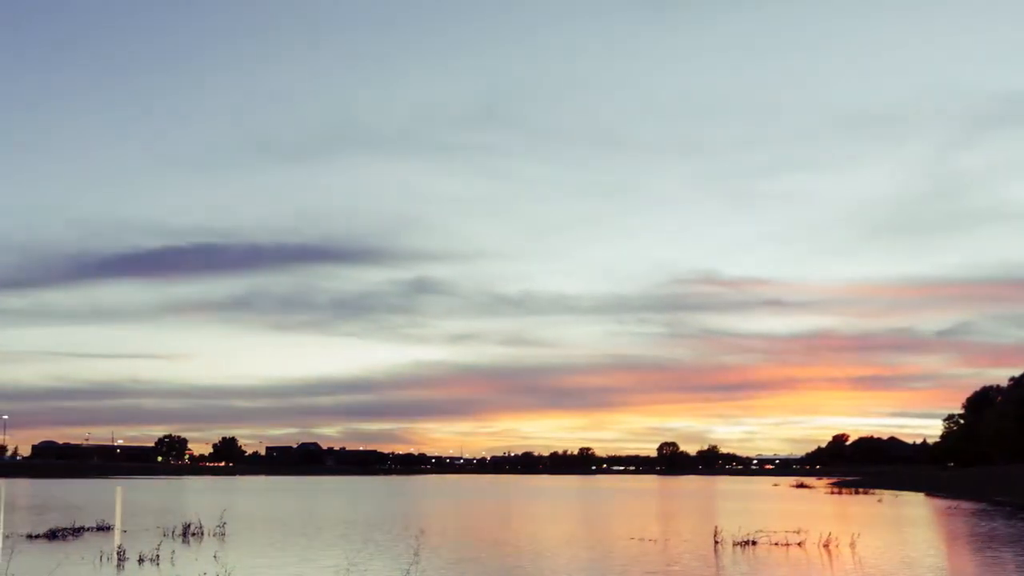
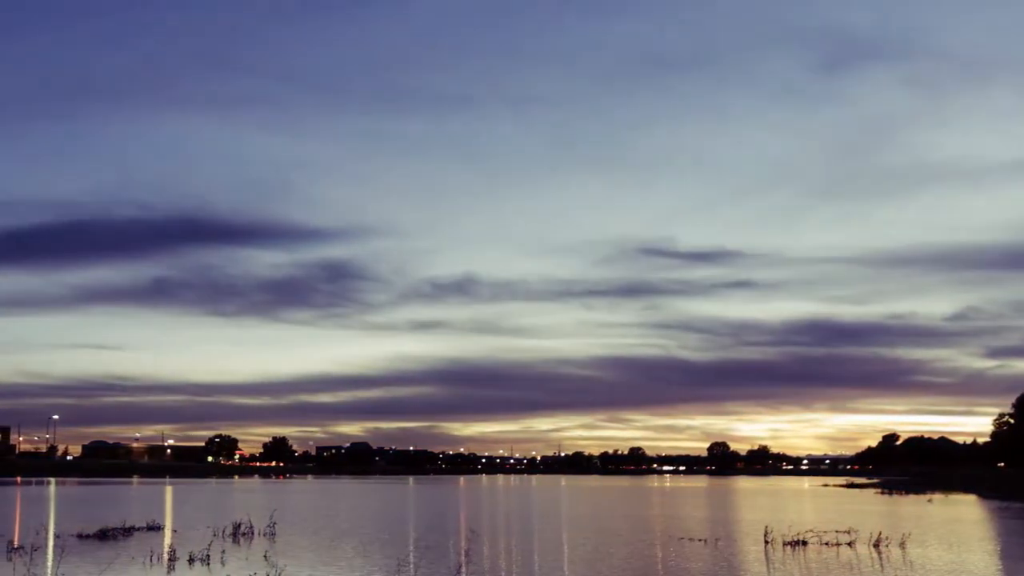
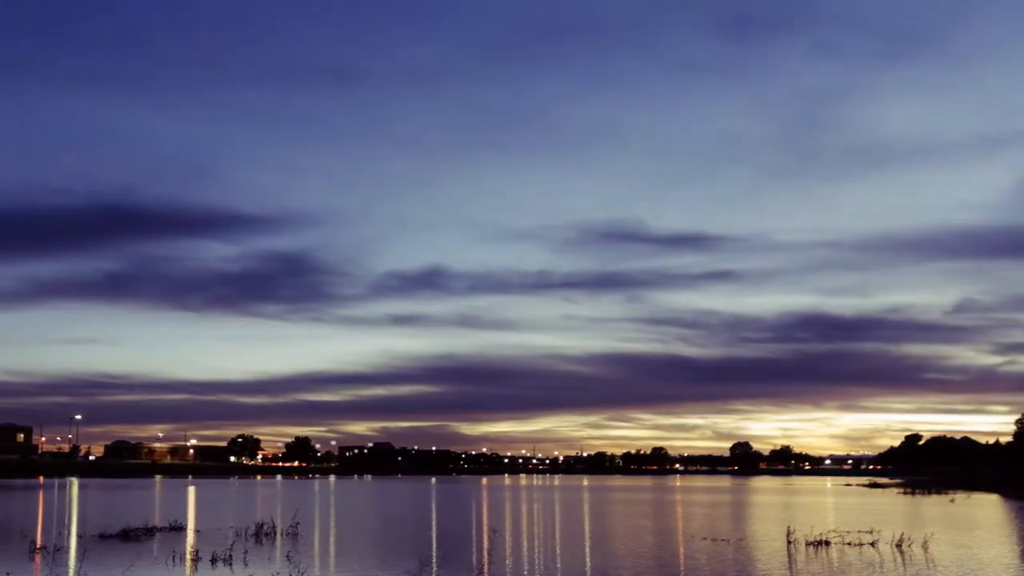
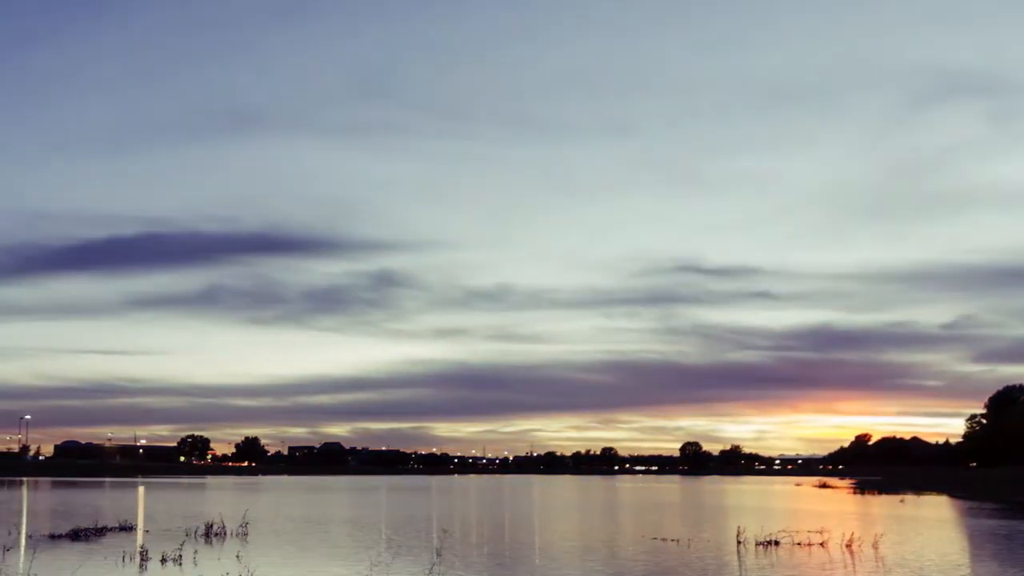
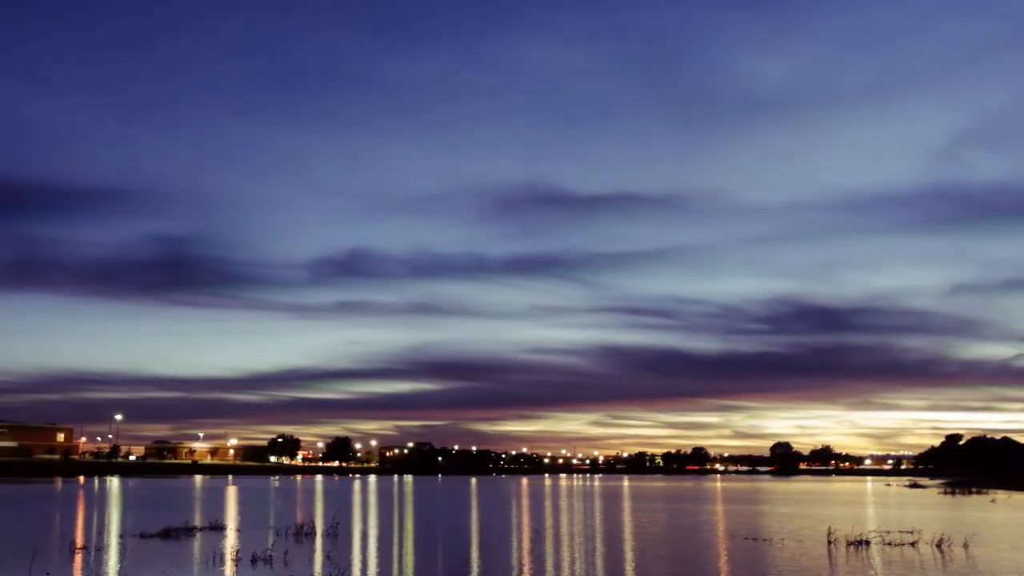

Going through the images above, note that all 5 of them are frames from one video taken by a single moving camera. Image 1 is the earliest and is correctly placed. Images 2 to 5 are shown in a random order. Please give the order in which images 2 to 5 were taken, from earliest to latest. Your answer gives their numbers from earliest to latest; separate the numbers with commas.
4, 2, 3, 5
